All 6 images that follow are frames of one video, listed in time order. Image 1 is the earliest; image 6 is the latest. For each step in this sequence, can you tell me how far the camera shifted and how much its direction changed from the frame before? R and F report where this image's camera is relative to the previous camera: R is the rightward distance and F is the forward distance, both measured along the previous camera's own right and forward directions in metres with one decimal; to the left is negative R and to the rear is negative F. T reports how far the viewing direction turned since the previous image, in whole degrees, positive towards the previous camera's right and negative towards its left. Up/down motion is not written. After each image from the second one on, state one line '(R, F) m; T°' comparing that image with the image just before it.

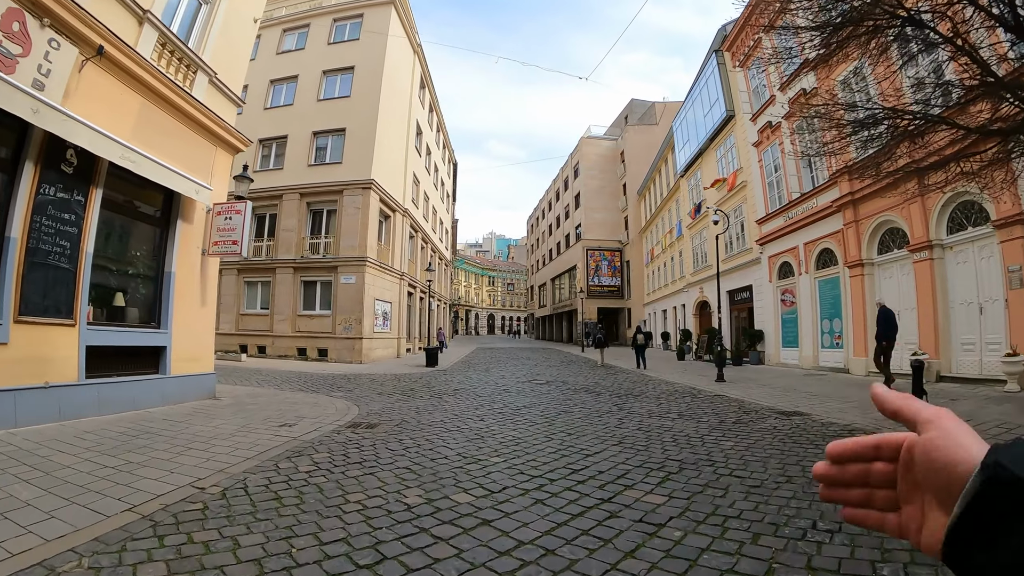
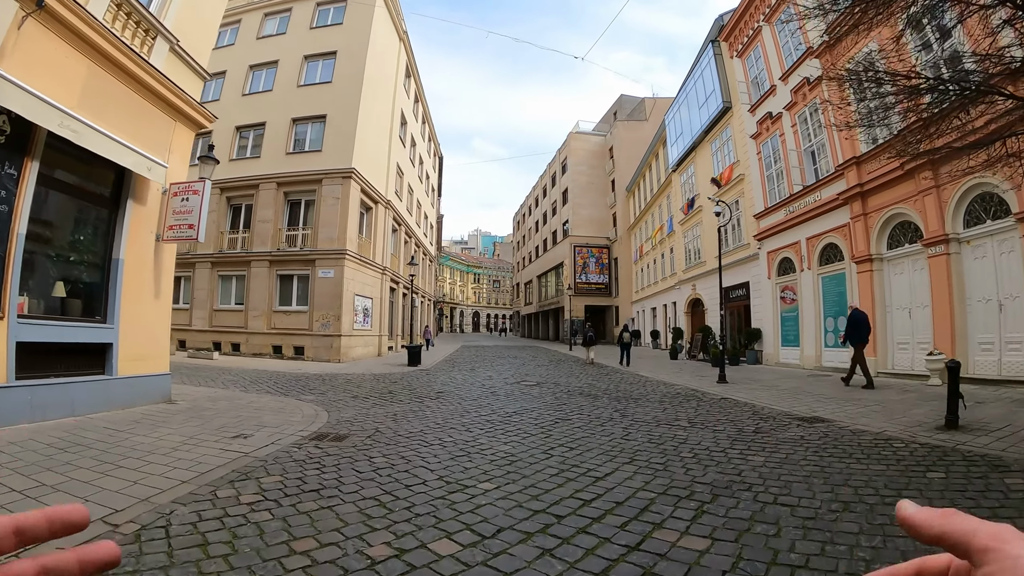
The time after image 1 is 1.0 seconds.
(-0.1, +0.9) m; +2°
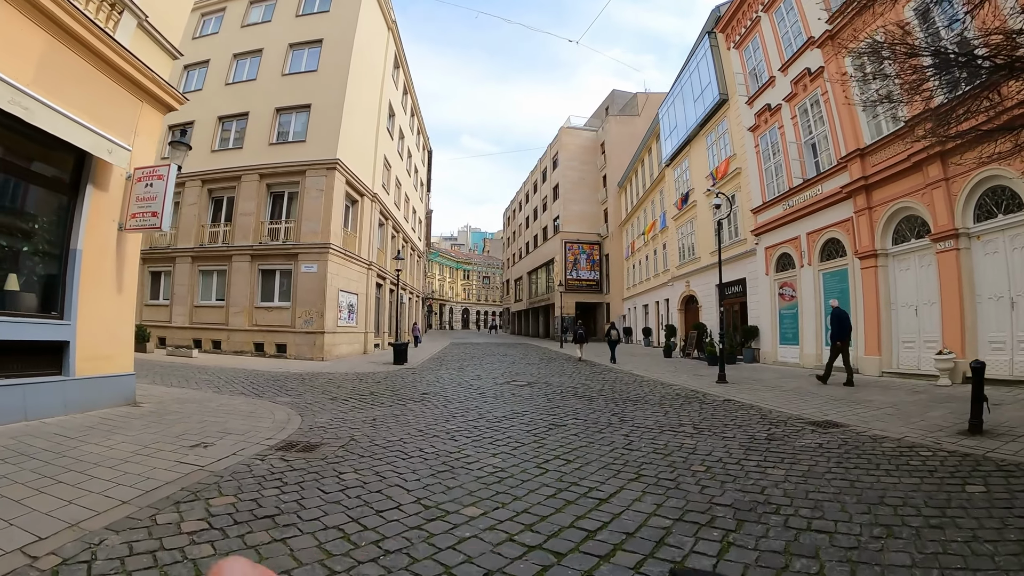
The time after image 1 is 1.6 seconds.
(0.0, +0.6) m; +1°
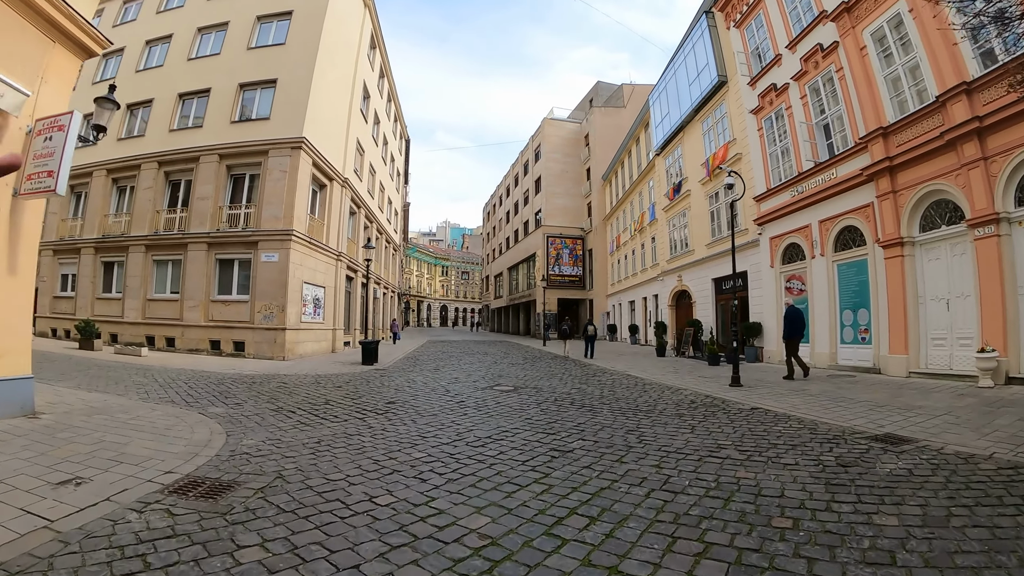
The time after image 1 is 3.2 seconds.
(-0.1, +1.5) m; +3°
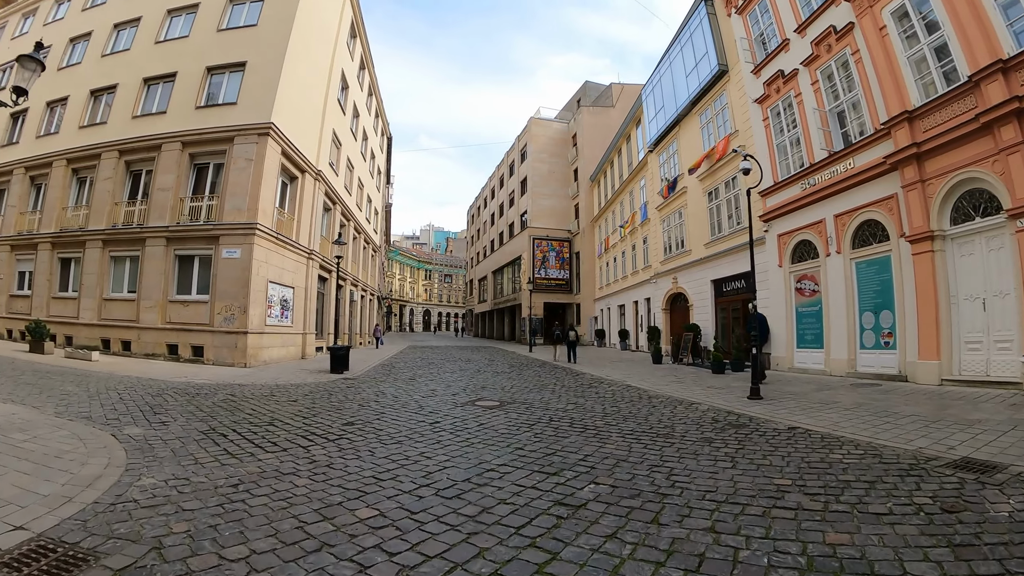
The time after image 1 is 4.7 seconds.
(-0.1, +1.3) m; +2°
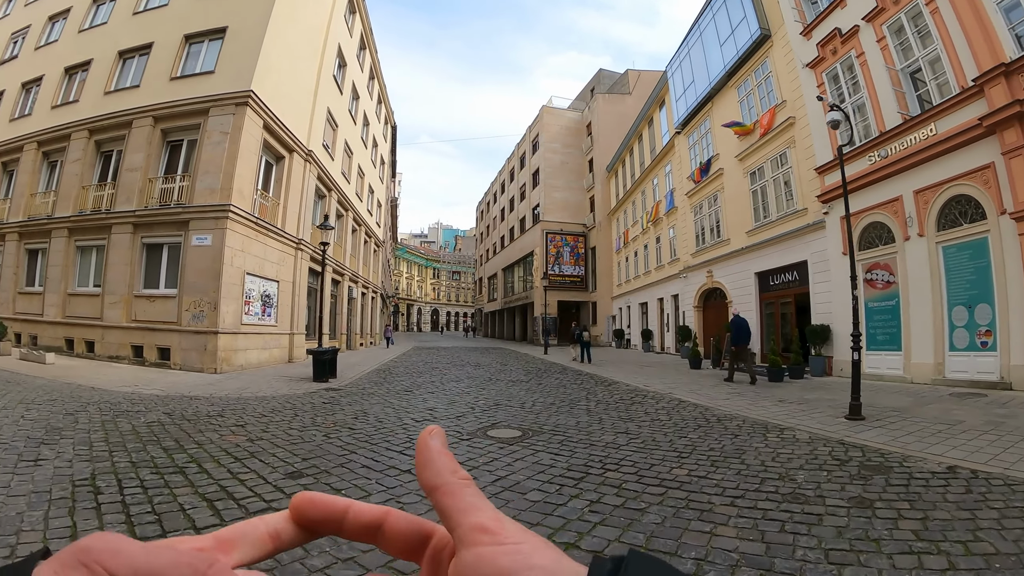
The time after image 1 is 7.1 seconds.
(-0.2, +2.0) m; -1°
